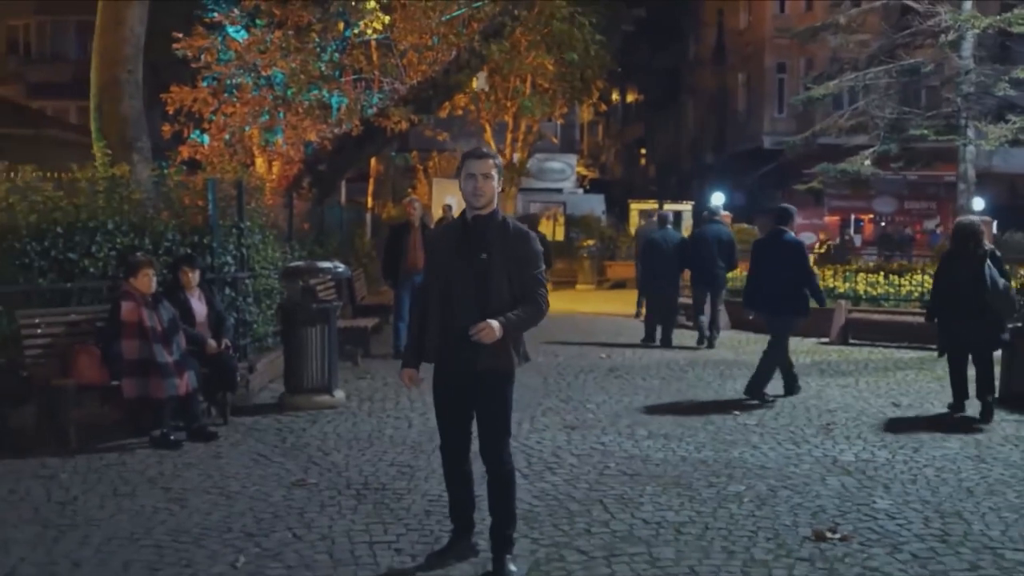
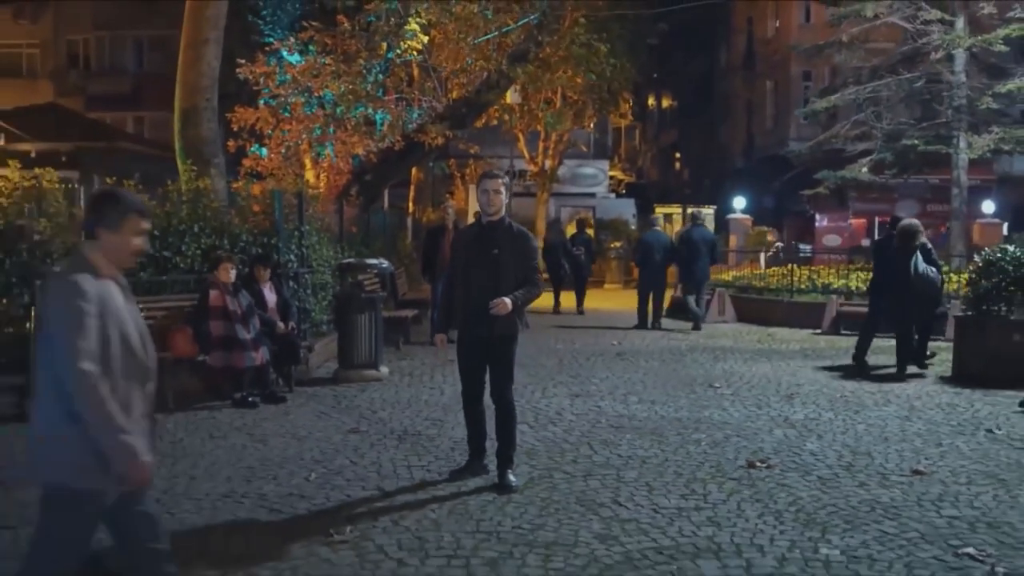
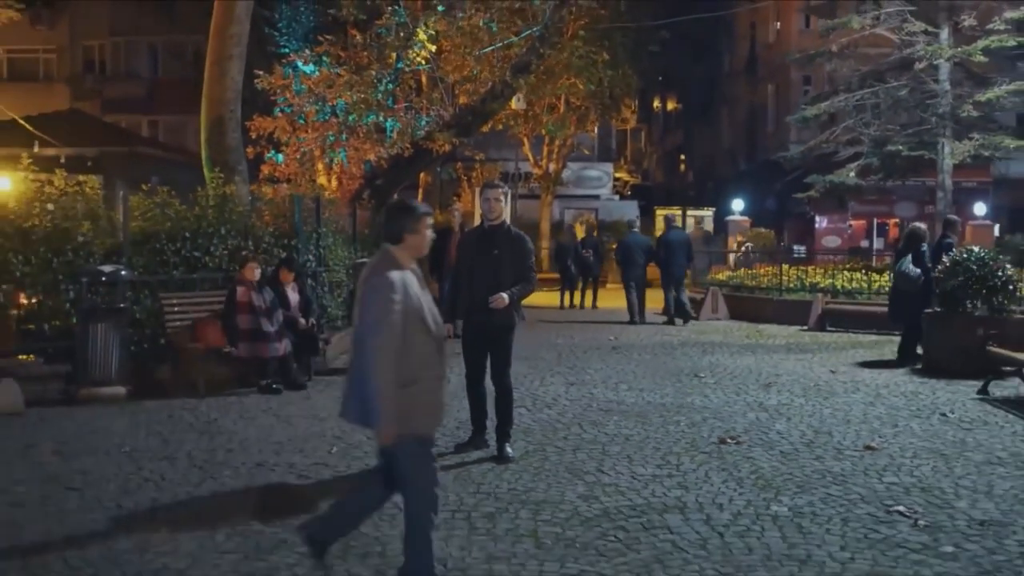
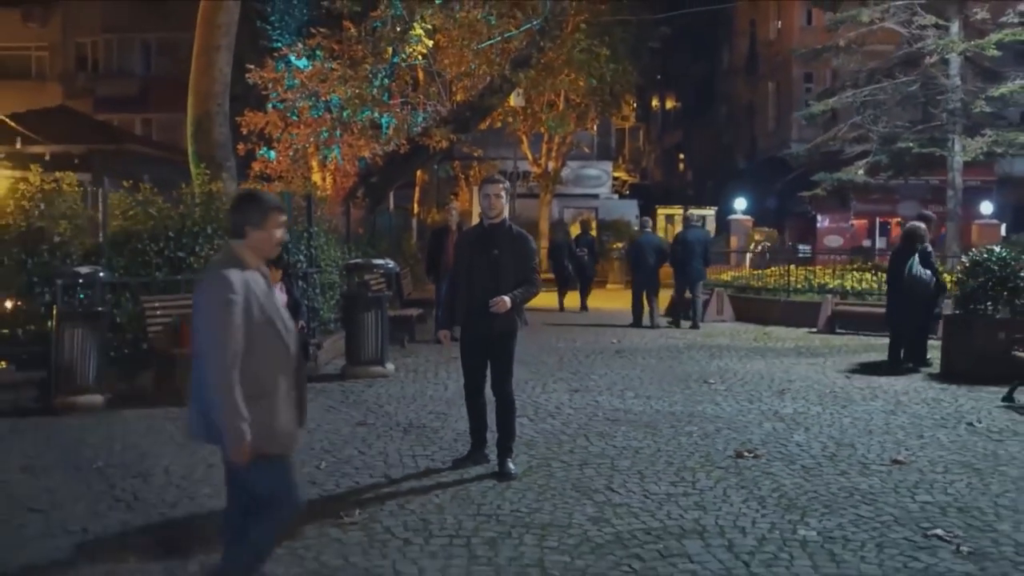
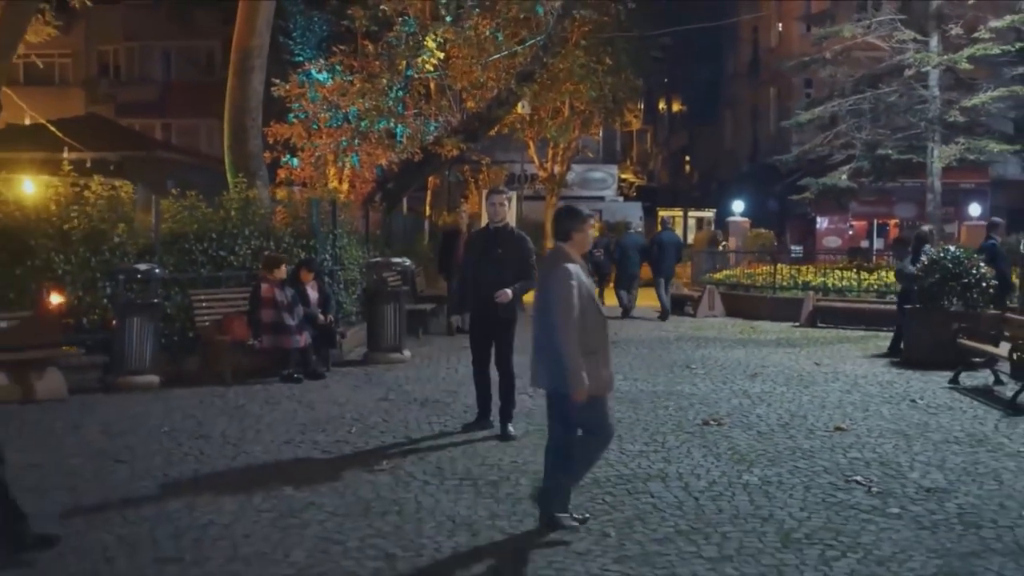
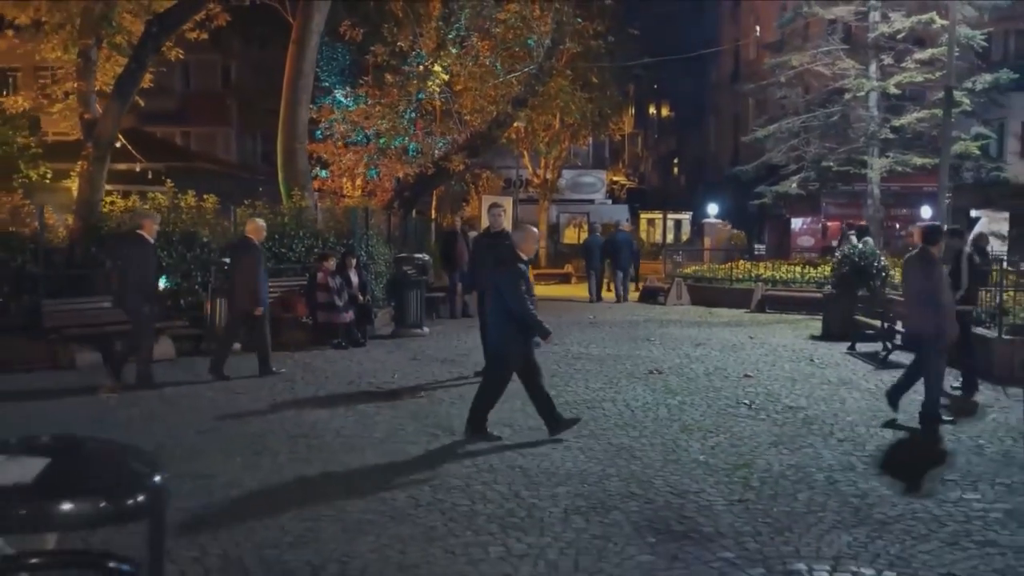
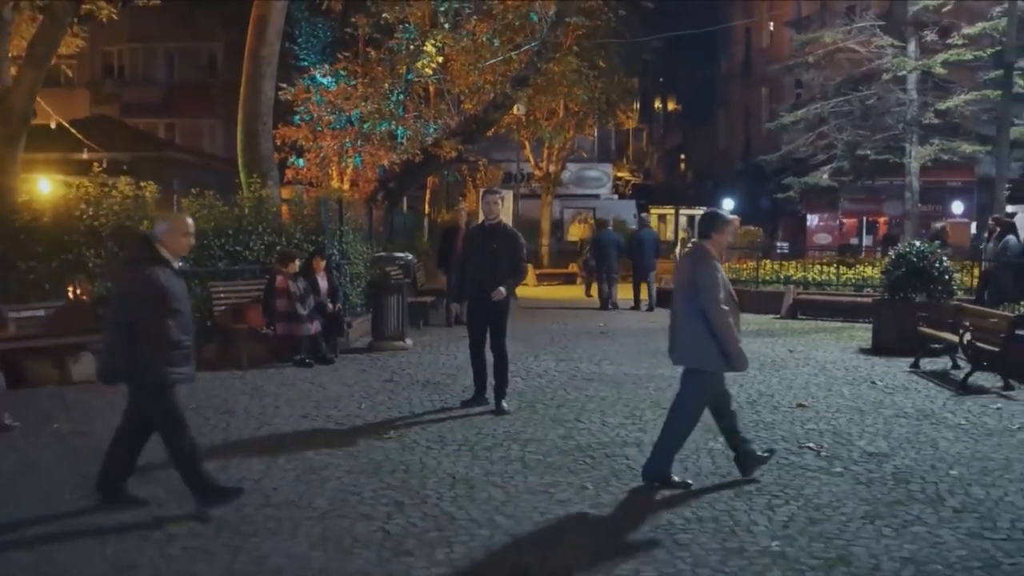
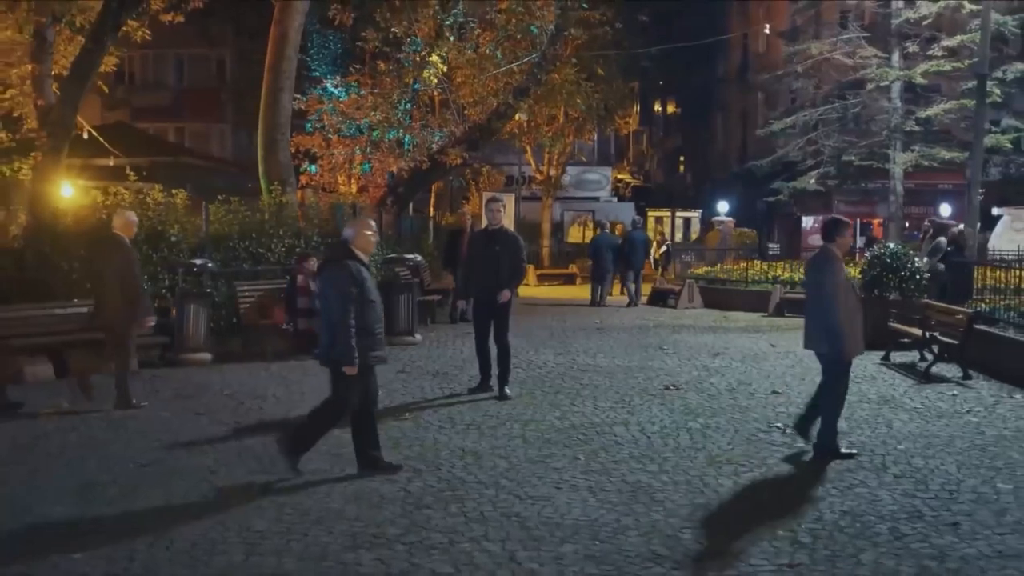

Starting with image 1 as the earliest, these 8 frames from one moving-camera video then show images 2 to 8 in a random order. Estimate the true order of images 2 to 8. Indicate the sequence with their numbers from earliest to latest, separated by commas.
2, 4, 3, 5, 7, 8, 6
